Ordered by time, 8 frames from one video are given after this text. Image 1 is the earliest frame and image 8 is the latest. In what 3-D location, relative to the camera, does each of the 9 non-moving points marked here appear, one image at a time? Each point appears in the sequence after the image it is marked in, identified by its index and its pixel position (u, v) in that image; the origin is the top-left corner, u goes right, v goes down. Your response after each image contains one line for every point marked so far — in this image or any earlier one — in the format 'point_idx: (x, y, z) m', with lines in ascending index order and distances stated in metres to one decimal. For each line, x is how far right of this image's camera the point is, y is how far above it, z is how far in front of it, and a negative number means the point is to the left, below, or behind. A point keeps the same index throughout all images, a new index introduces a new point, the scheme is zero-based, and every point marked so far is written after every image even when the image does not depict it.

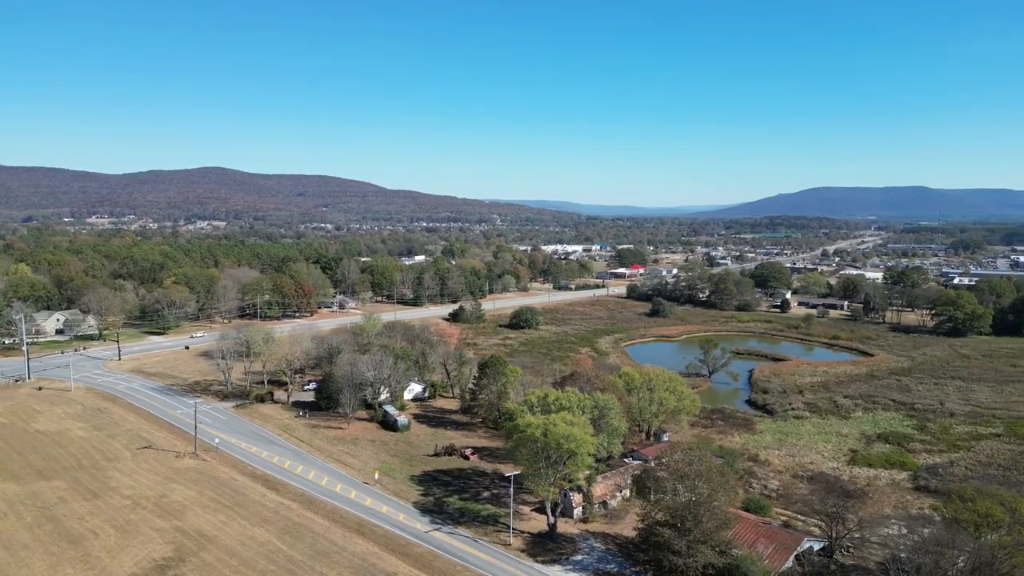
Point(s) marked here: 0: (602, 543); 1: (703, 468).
0: (+2.8, -8.0, +18.8) m
1: (+5.6, -4.9, +17.0) m
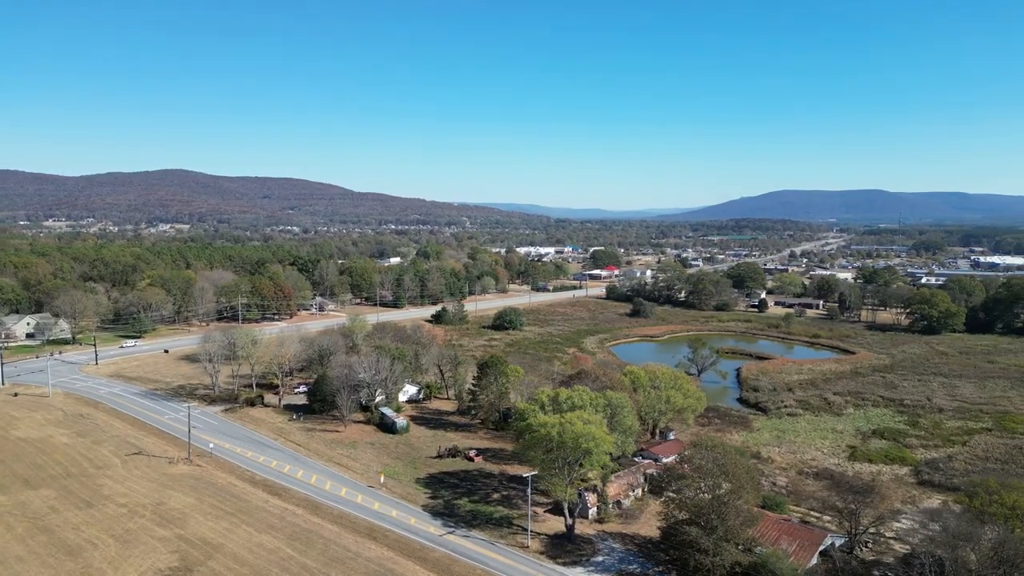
0: (+3.4, -7.9, +18.6) m
1: (+6.2, -4.9, +16.9) m
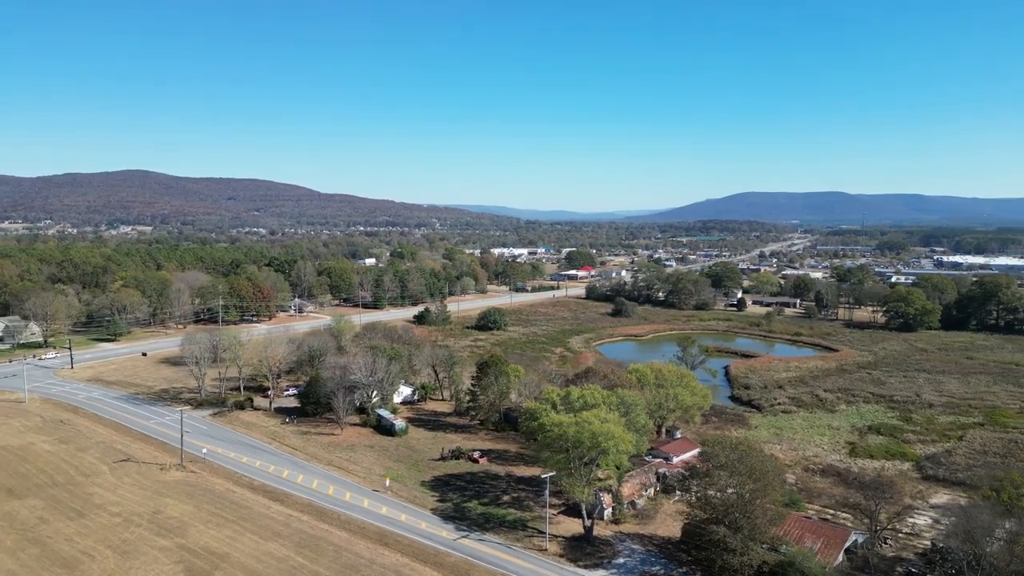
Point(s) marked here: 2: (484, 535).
0: (+3.9, -7.8, +18.3) m
1: (+6.8, -4.7, +16.8) m
2: (-0.9, -7.9, +19.3) m
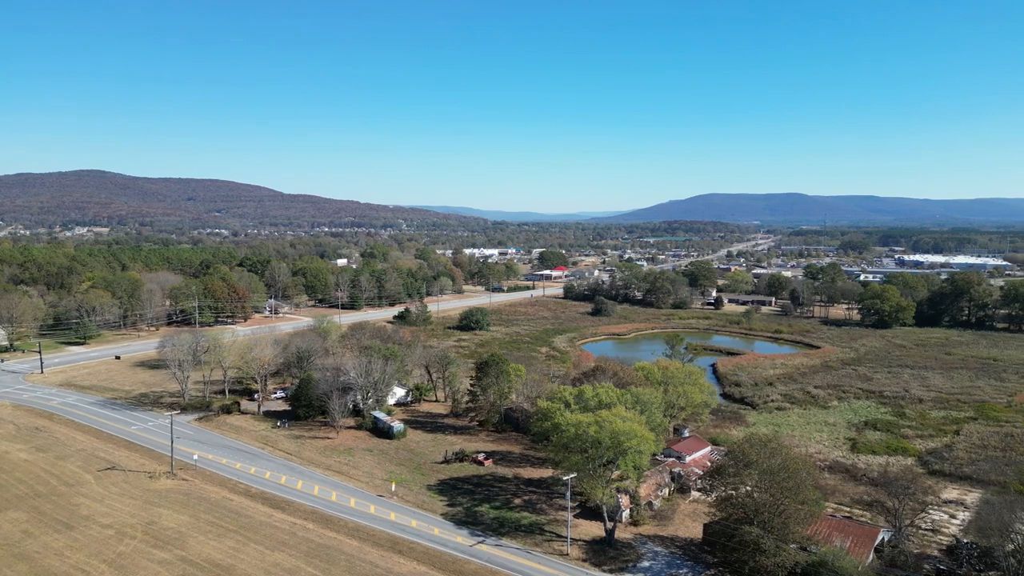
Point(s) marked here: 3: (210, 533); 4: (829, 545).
0: (+4.5, -7.7, +17.9) m
1: (+7.5, -4.6, +16.5) m
2: (-0.4, -7.9, +18.7) m
3: (-9.9, -8.0, +19.7) m
4: (+8.3, -6.7, +15.7) m
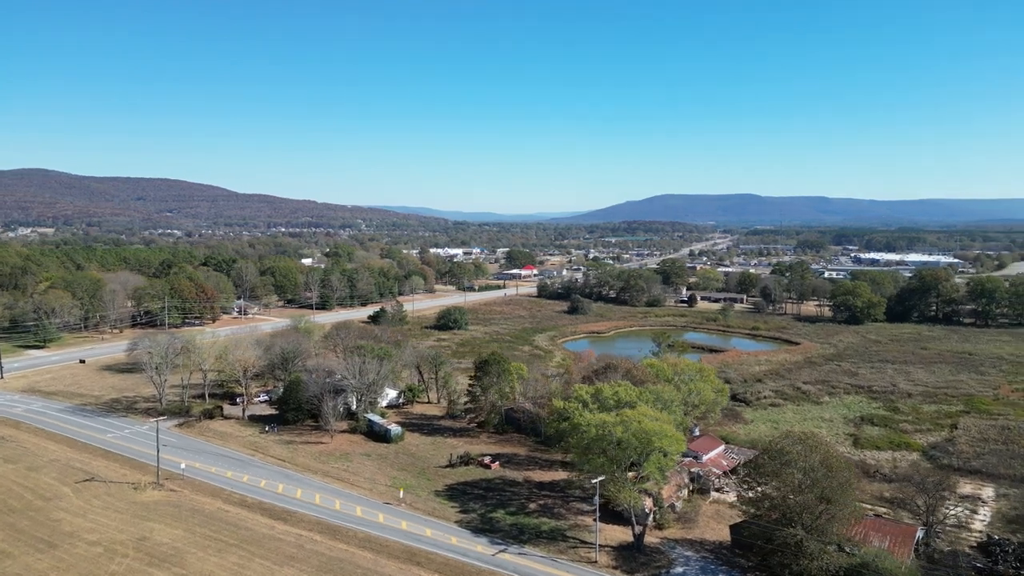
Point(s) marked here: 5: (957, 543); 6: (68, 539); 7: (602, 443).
0: (+5.2, -7.6, +17.3) m
1: (+8.2, -4.5, +16.1) m
2: (+0.3, -7.7, +17.9) m
3: (-9.2, -8.0, +18.4) m
4: (+9.1, -6.5, +15.3) m
5: (+12.6, -7.3, +17.1) m
6: (-14.2, -8.0, +19.2) m
7: (+2.7, -4.7, +18.3) m
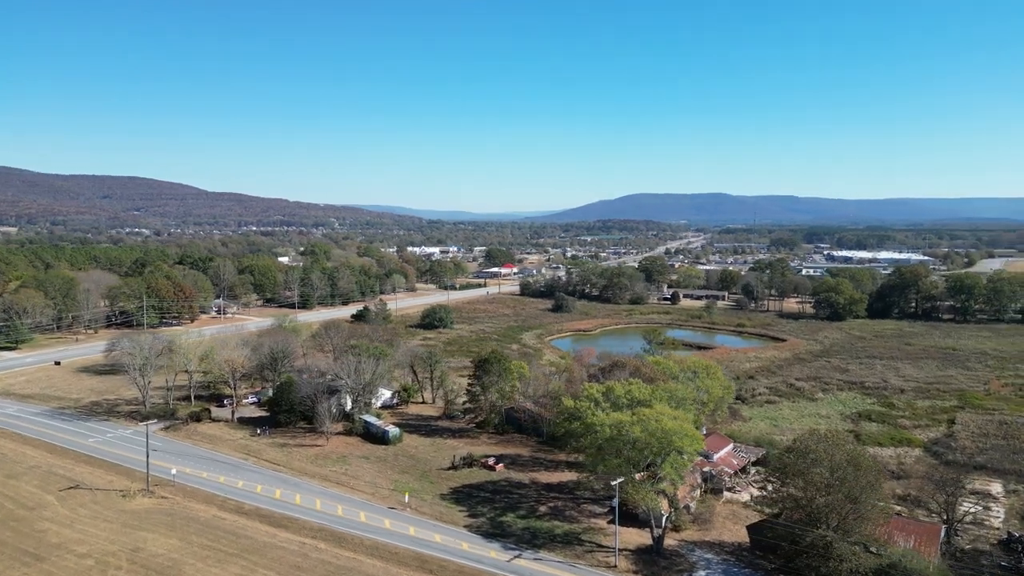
0: (+5.7, -7.4, +16.9) m
1: (+8.7, -4.4, +15.7) m
2: (+0.7, -7.6, +17.3) m
3: (-8.8, -7.9, +17.5) m
4: (+9.6, -6.4, +15.0) m
5: (+13.0, -7.1, +16.9) m
6: (-13.8, -8.0, +18.2) m
7: (+3.1, -4.6, +17.8) m
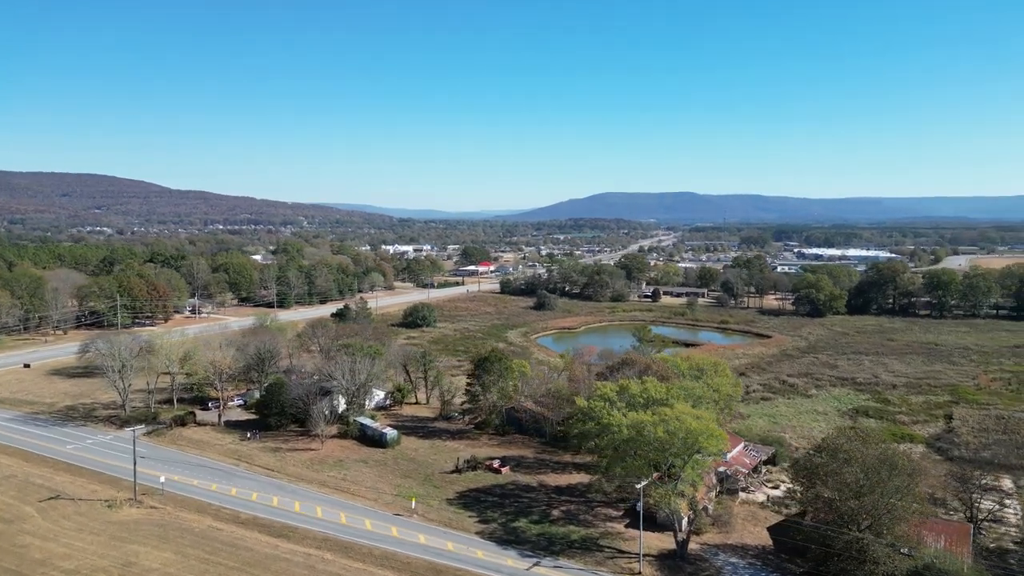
0: (+6.2, -7.3, +16.5) m
1: (+9.2, -4.2, +15.4) m
2: (+1.2, -7.6, +16.7) m
3: (-8.3, -7.8, +16.5) m
4: (+10.2, -6.3, +14.7) m
5: (+13.5, -7.0, +16.7) m
6: (-13.3, -7.9, +17.0) m
7: (+3.6, -4.5, +17.2) m
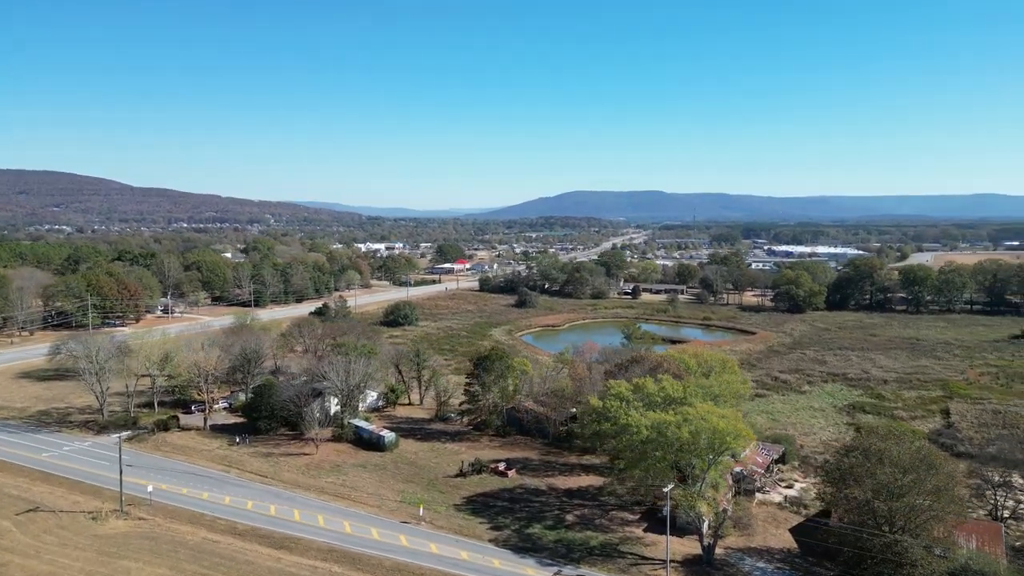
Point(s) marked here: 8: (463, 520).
0: (+6.7, -7.2, +16.0) m
1: (+9.8, -4.1, +15.0) m
2: (+1.8, -7.5, +16.0) m
3: (-7.8, -7.8, +15.4) m
4: (+10.8, -6.2, +14.4) m
5: (+14.1, -6.8, +16.5) m
6: (-12.8, -7.9, +15.8) m
7: (+4.1, -4.4, +16.7) m
8: (-1.6, -7.4, +19.2) m
